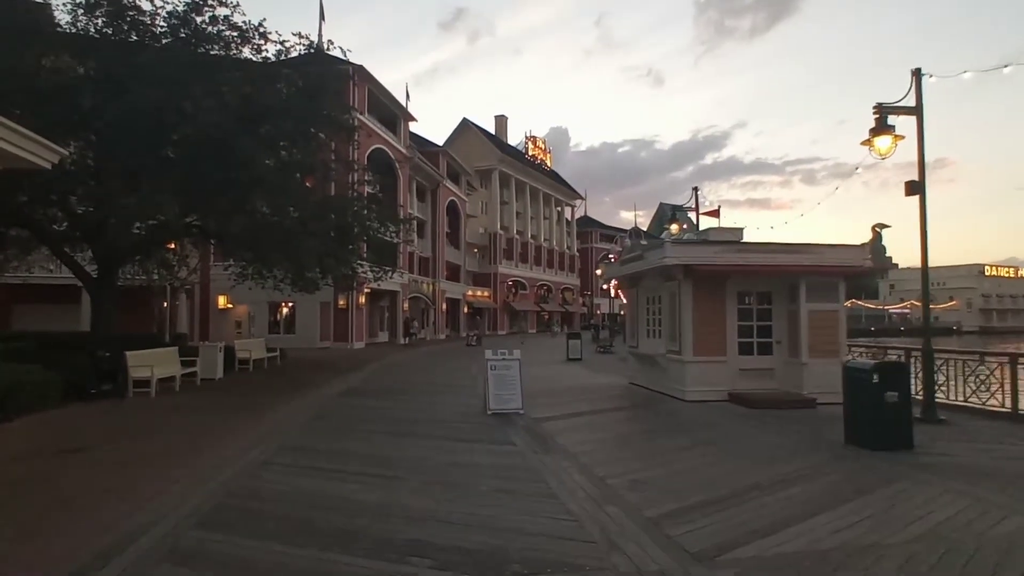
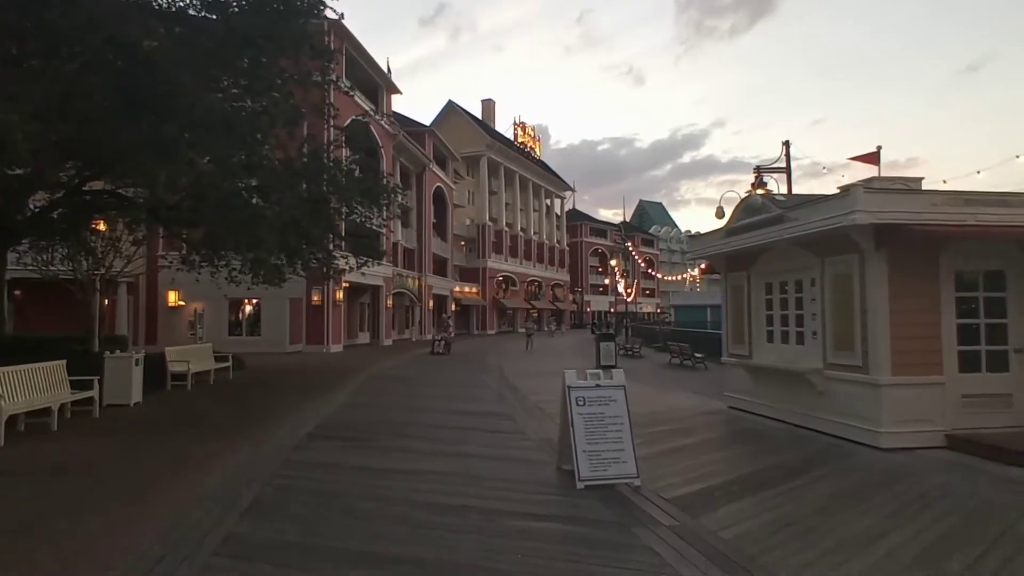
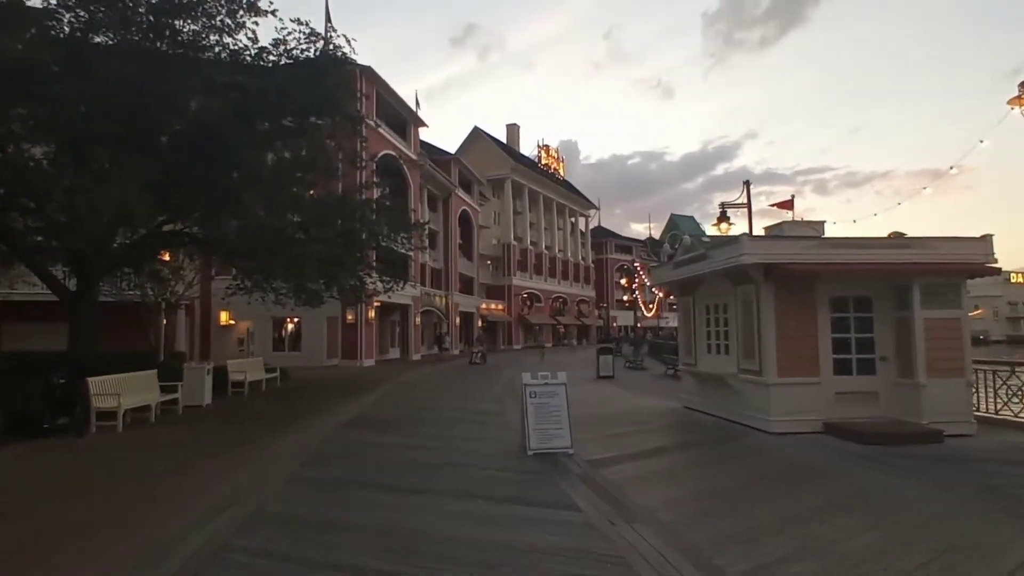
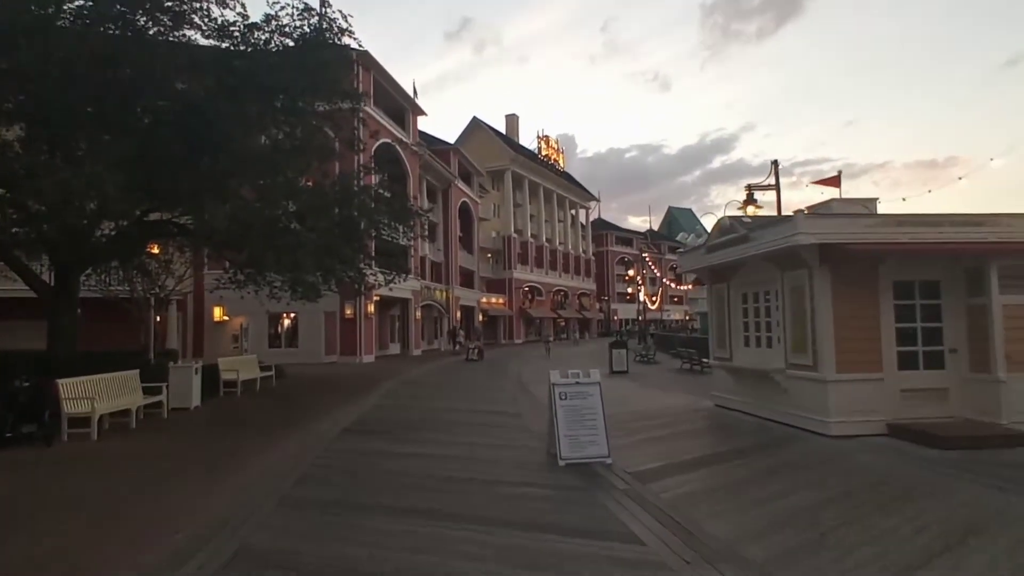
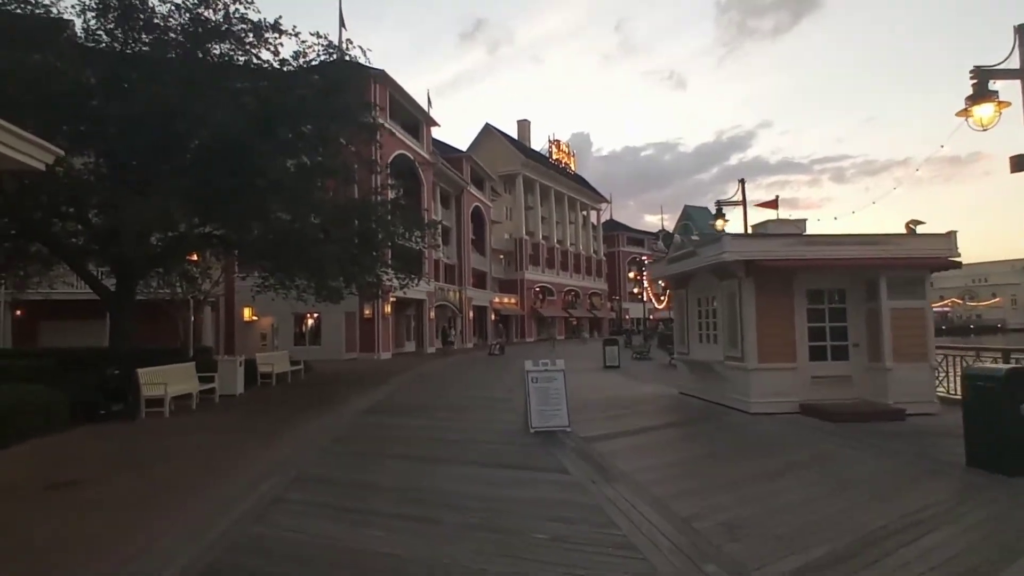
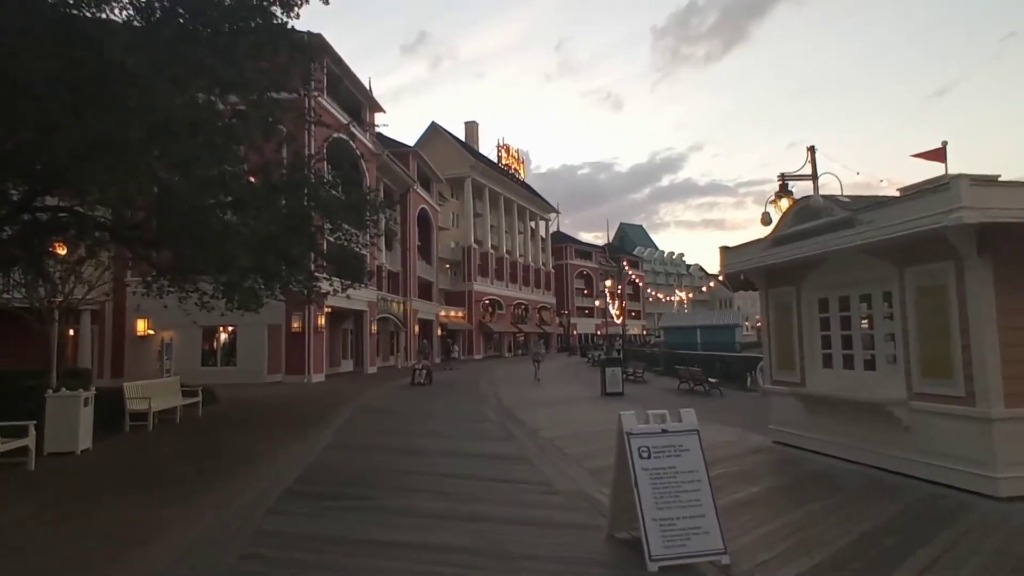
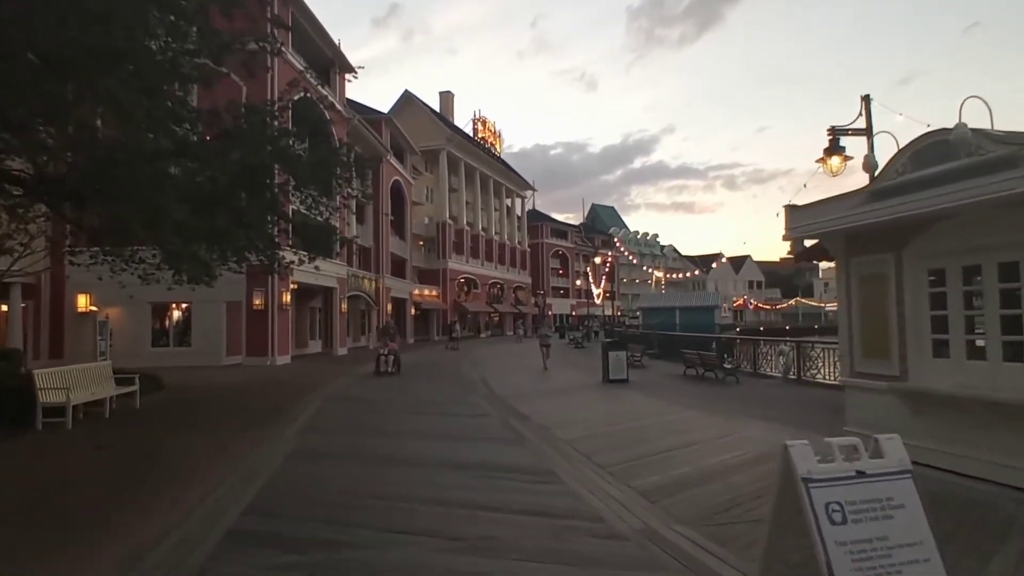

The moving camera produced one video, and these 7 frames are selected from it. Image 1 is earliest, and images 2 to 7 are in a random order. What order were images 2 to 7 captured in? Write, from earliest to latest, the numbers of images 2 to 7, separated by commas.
5, 3, 4, 2, 6, 7
